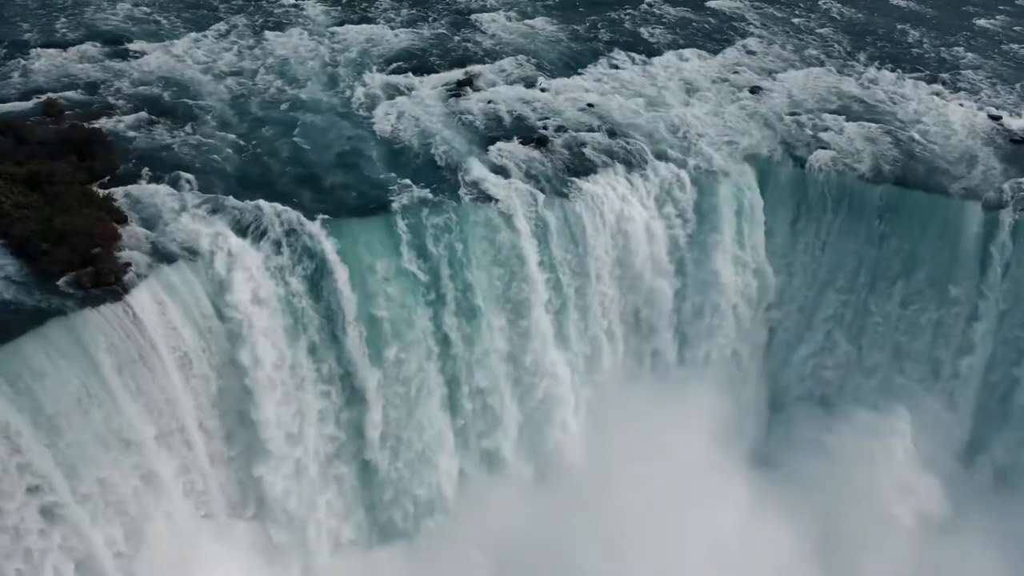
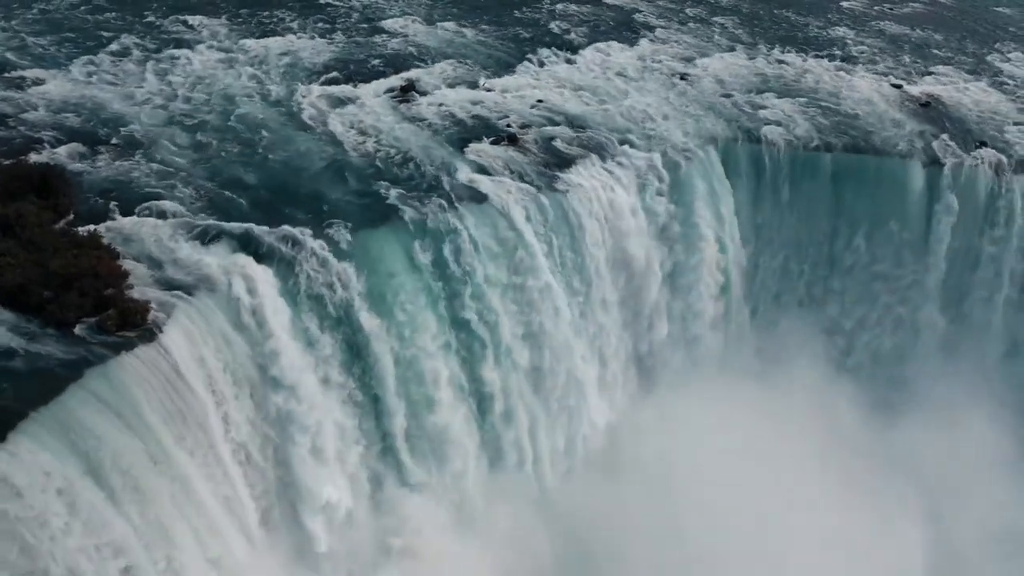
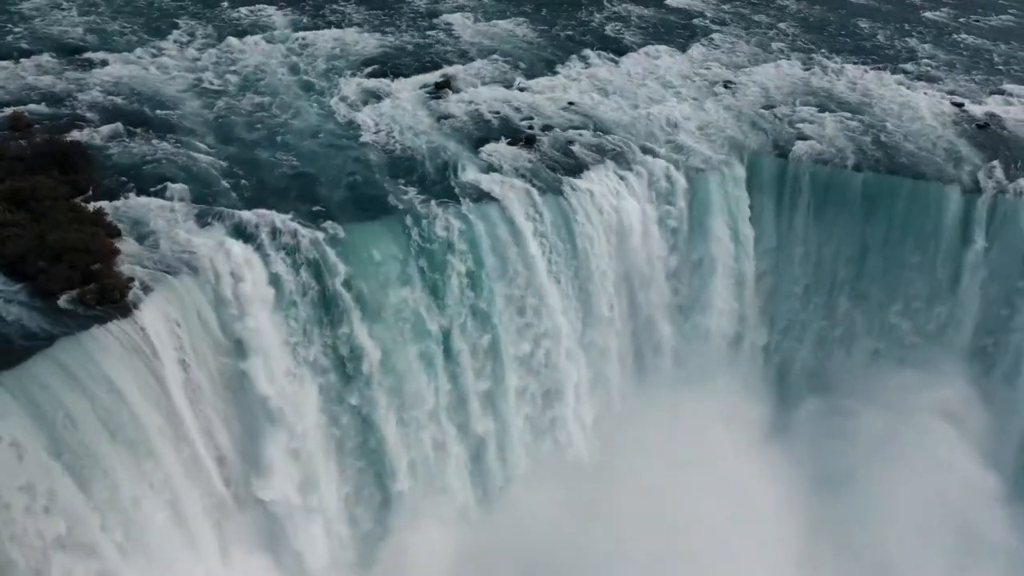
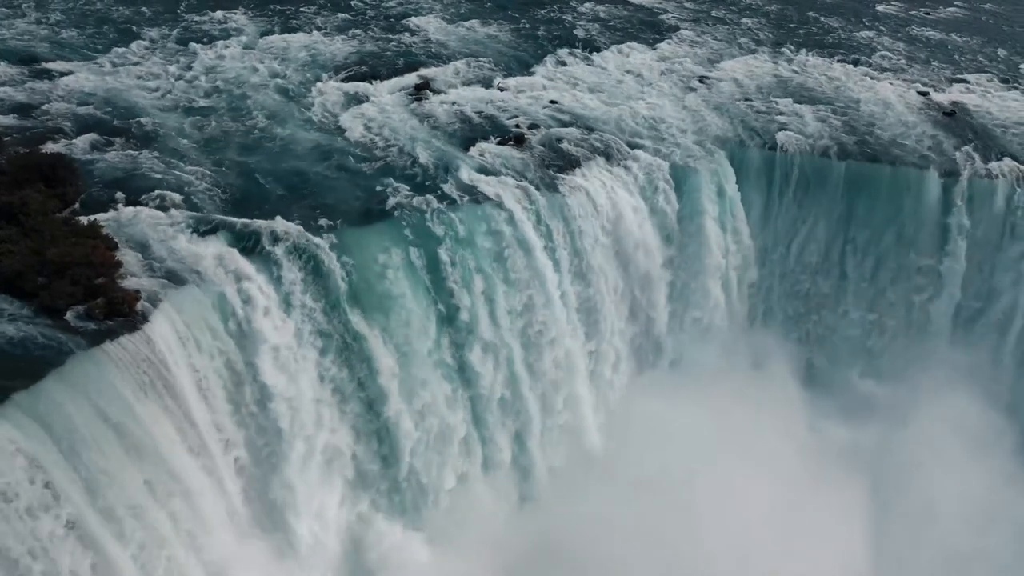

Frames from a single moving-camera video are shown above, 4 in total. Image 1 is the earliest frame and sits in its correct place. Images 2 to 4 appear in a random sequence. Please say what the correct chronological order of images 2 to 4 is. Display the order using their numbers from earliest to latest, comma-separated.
3, 4, 2
